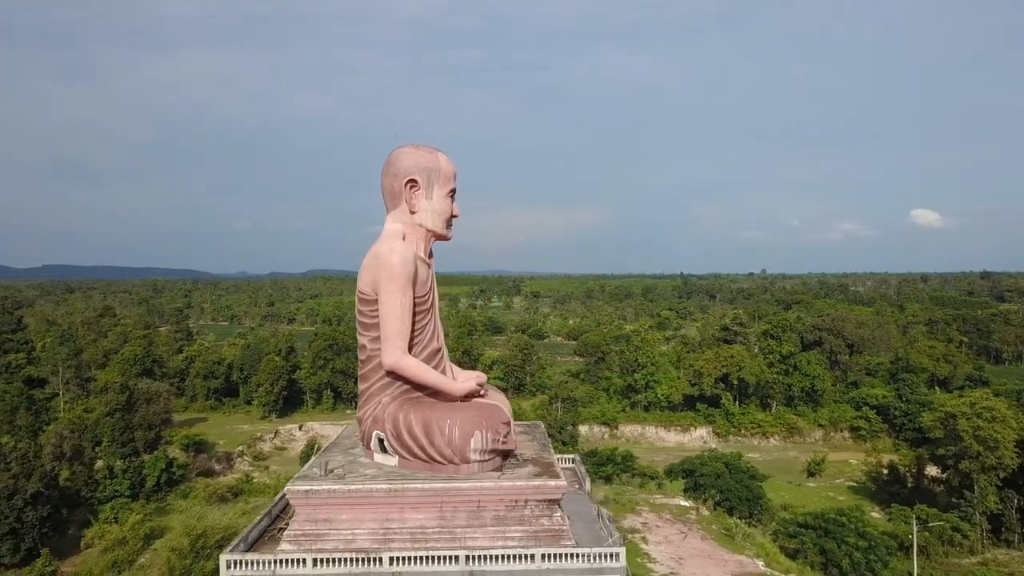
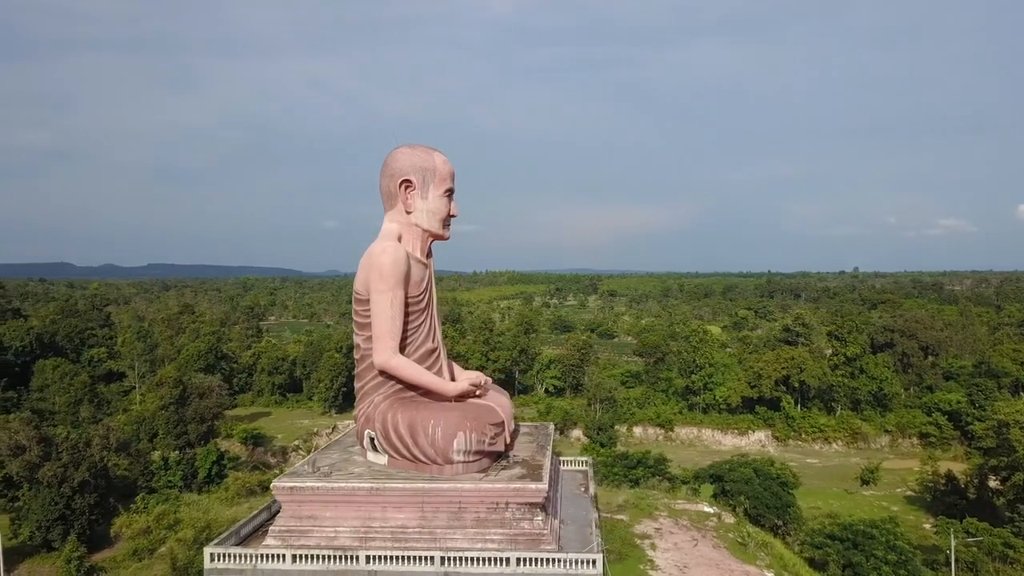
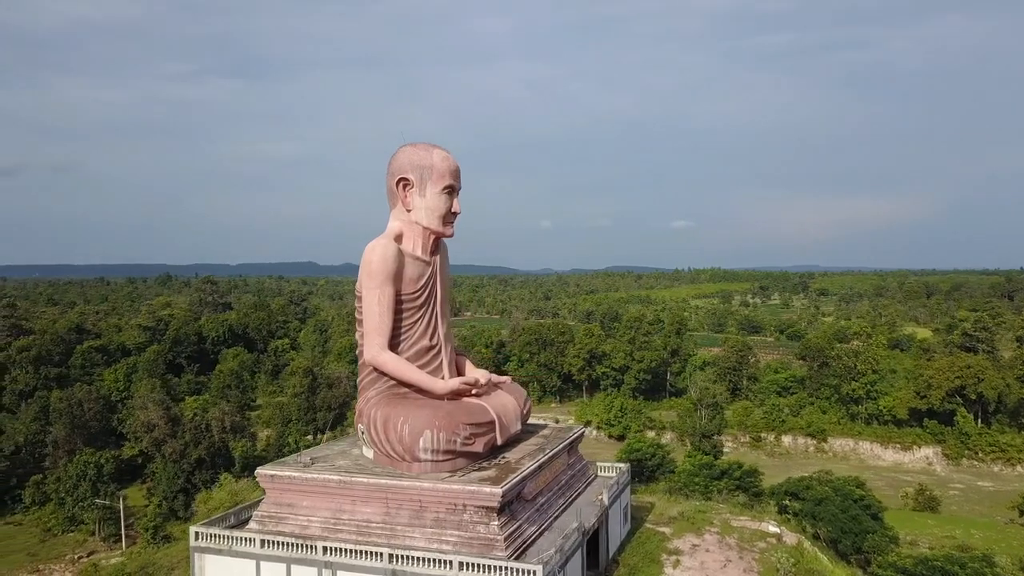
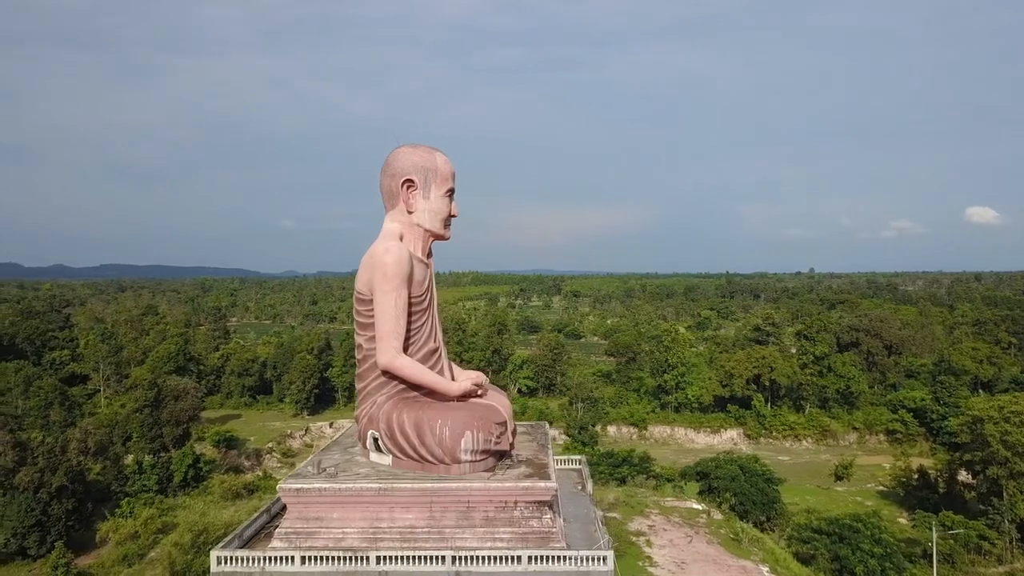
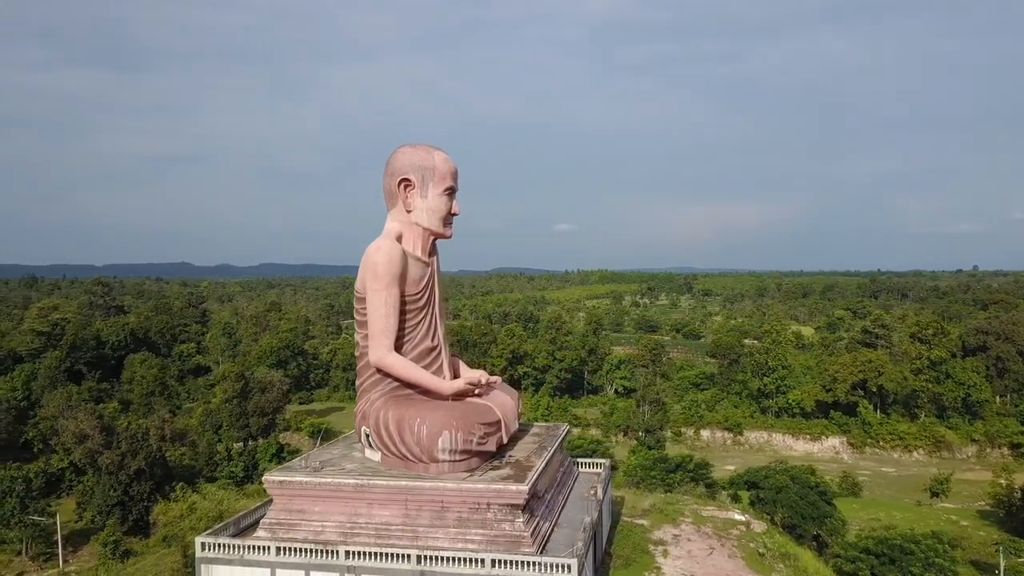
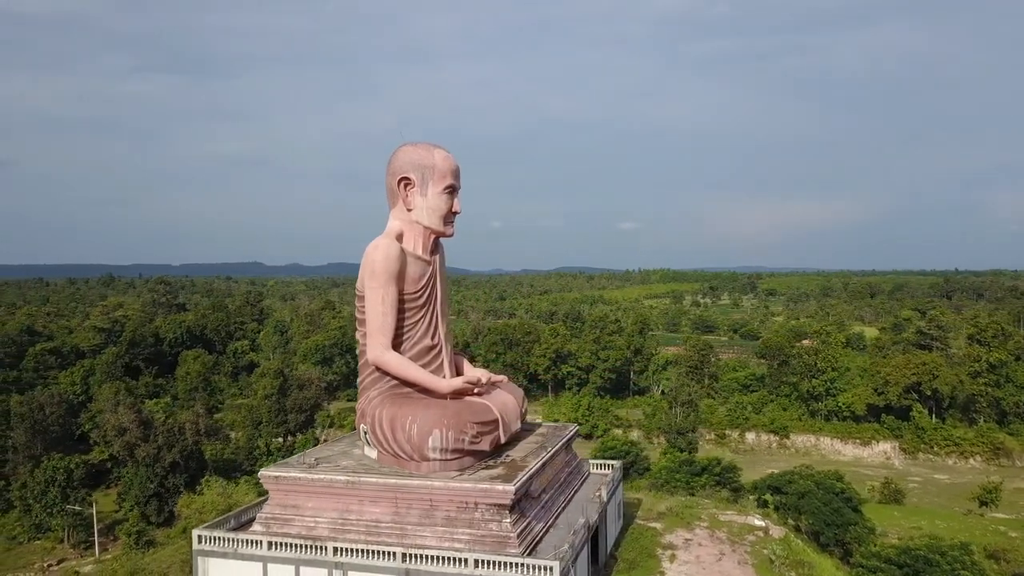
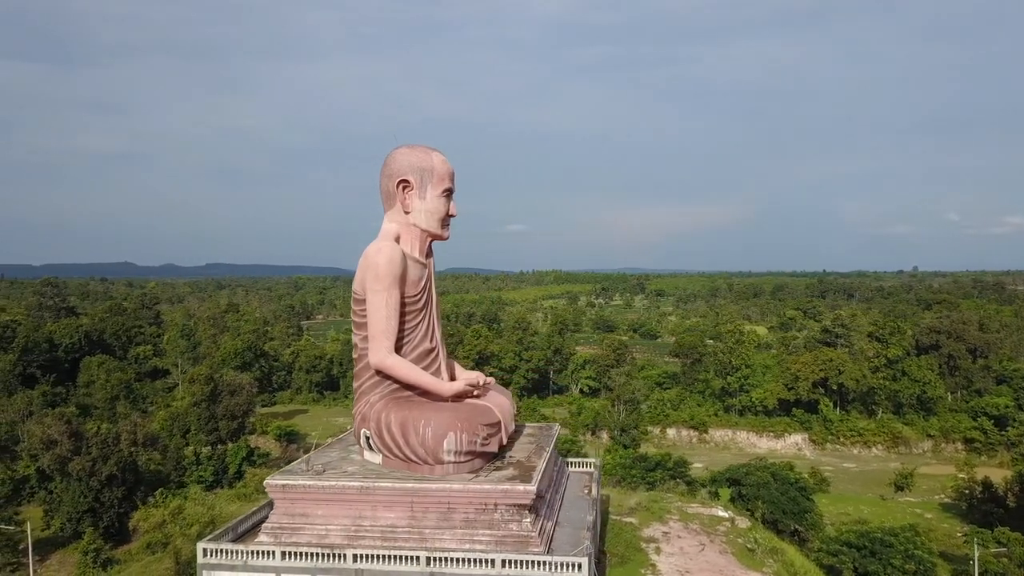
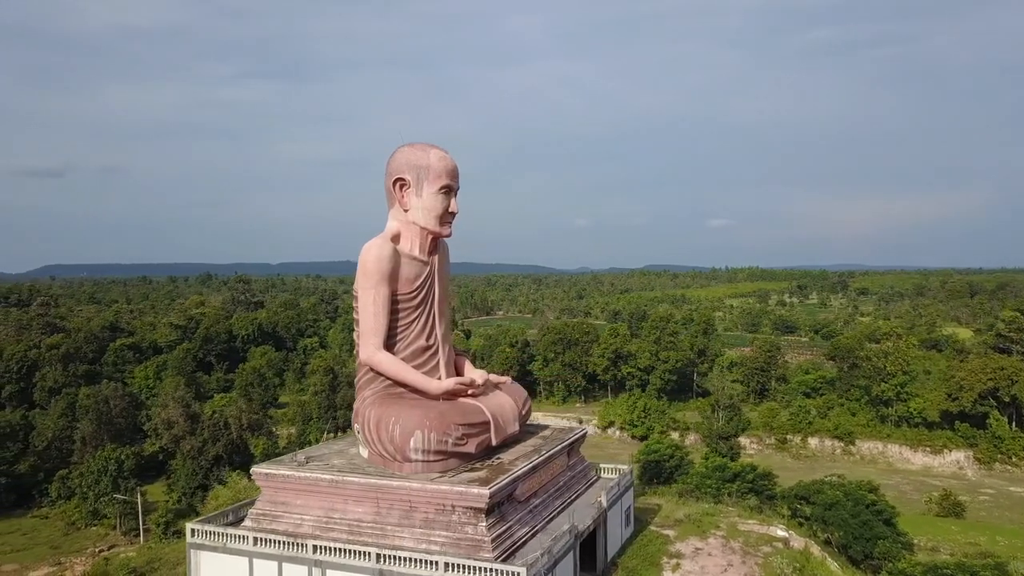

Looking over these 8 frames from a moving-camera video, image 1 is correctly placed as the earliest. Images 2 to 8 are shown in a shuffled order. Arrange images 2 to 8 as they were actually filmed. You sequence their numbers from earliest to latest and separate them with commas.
4, 2, 7, 5, 6, 3, 8
